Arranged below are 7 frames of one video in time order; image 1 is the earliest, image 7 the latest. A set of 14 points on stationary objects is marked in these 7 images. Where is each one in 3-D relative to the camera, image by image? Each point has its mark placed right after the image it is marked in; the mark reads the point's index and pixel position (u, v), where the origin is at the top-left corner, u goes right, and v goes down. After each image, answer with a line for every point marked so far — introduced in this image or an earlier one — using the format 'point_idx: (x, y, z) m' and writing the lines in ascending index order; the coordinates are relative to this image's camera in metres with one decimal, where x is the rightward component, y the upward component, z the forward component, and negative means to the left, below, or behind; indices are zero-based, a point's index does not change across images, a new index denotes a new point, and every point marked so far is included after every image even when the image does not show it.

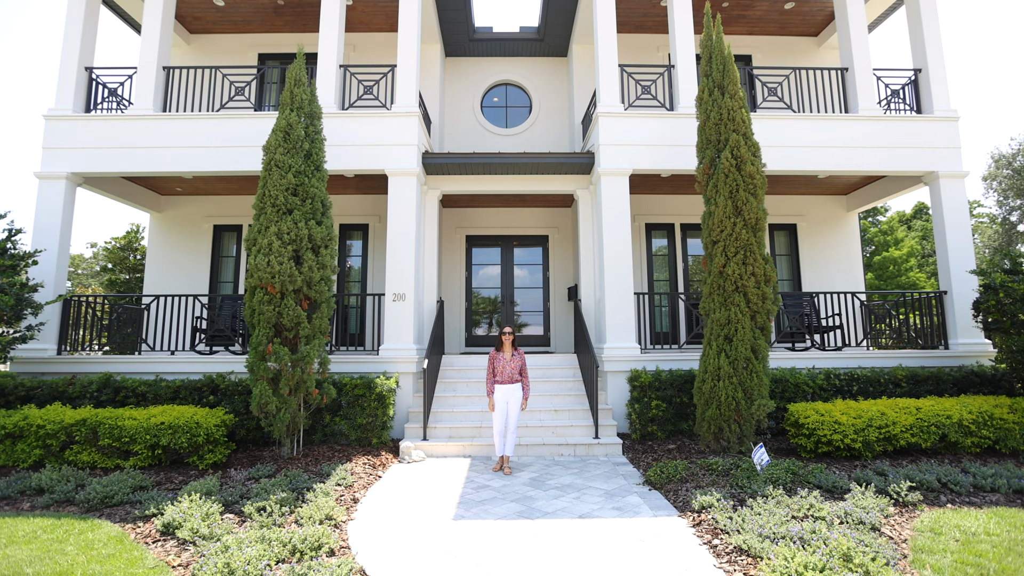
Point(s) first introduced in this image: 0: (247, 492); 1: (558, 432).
0: (-2.3, -1.8, +4.7) m
1: (+0.6, -1.9, +7.0) m
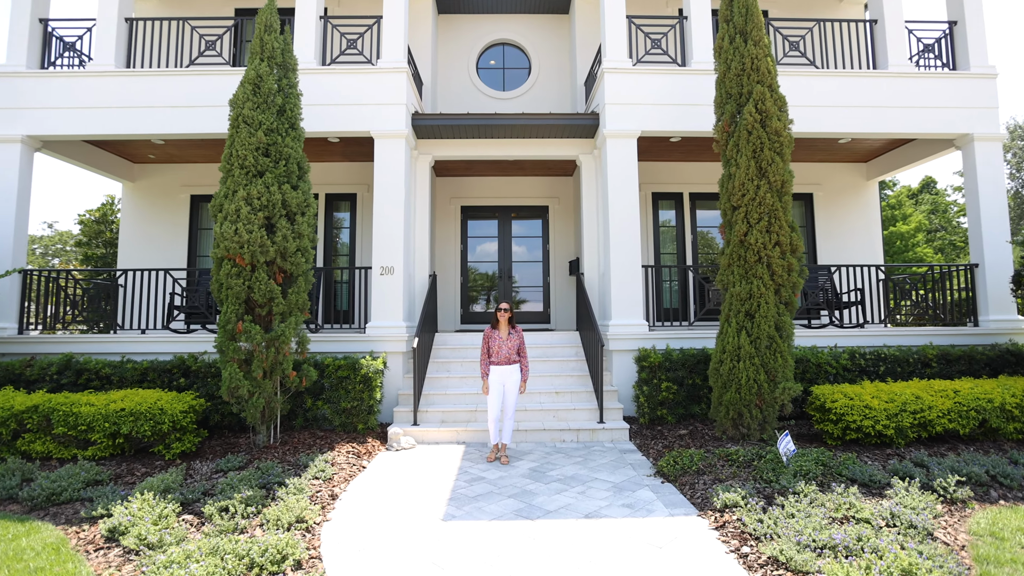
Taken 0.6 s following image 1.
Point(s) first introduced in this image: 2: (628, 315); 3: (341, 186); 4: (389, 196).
0: (-2.4, -1.6, +4.2) m
1: (+0.6, -1.6, +6.5) m
2: (+1.6, -0.4, +7.1) m
3: (-3.1, +1.9, +9.8) m
4: (-1.7, +1.3, +7.3) m
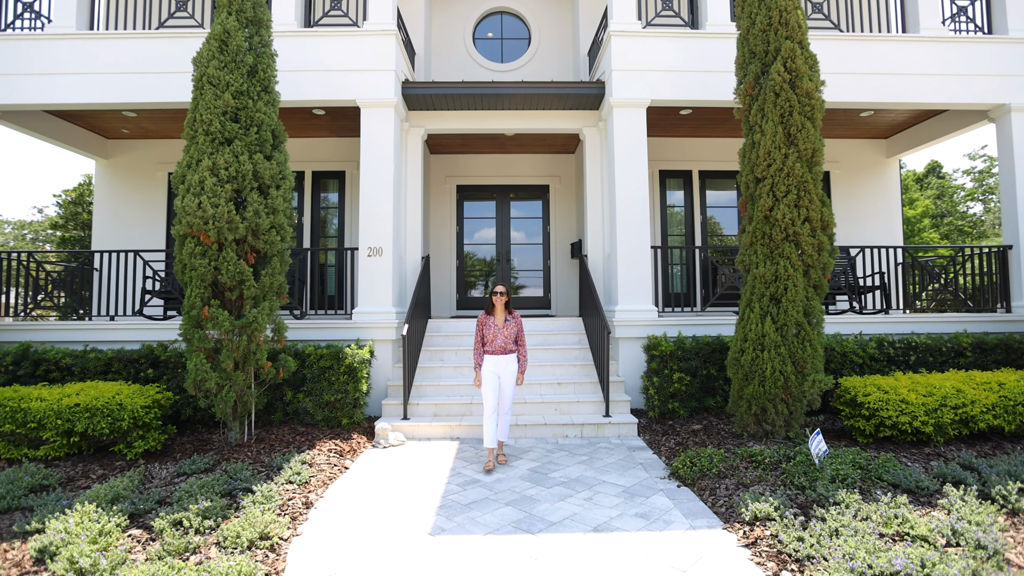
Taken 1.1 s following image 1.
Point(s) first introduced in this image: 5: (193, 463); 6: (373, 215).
0: (-2.4, -1.4, +3.7) m
1: (+0.6, -1.4, +6.0) m
2: (+1.5, -0.2, +6.6) m
3: (-3.2, +2.2, +9.2) m
4: (-1.7, +1.5, +6.7) m
5: (-2.6, -1.4, +4.3) m
6: (-1.7, +0.9, +6.7) m
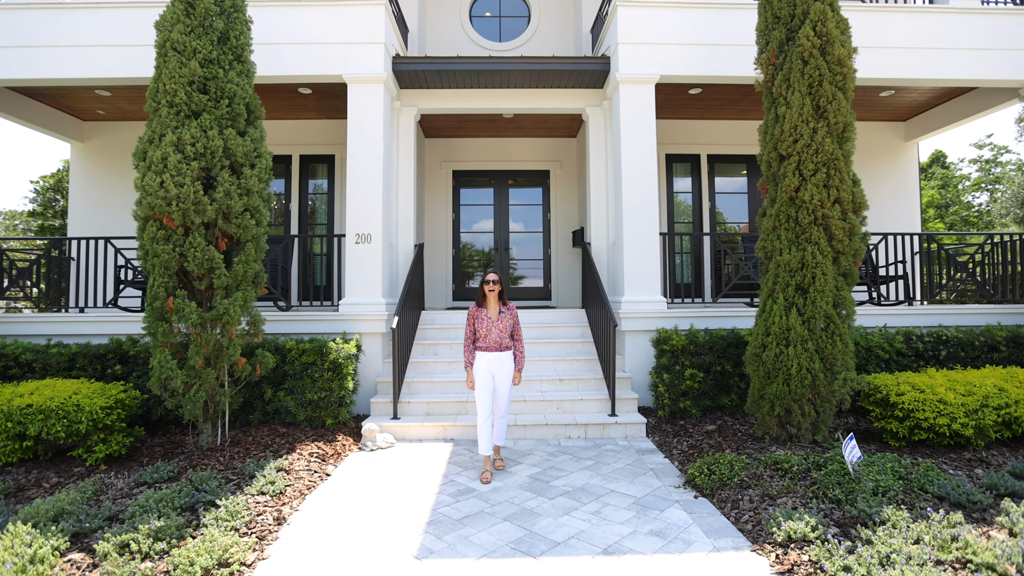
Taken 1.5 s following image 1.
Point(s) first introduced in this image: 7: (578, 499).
0: (-2.4, -1.4, +3.2) m
1: (+0.5, -1.2, +5.5) m
2: (+1.5, 0.0, +6.2) m
3: (-3.2, +2.3, +8.7) m
4: (-1.7, +1.6, +6.3) m
5: (-2.6, -1.3, +3.9) m
6: (-1.7, +1.0, +6.2) m
7: (+0.5, -1.5, +3.7) m
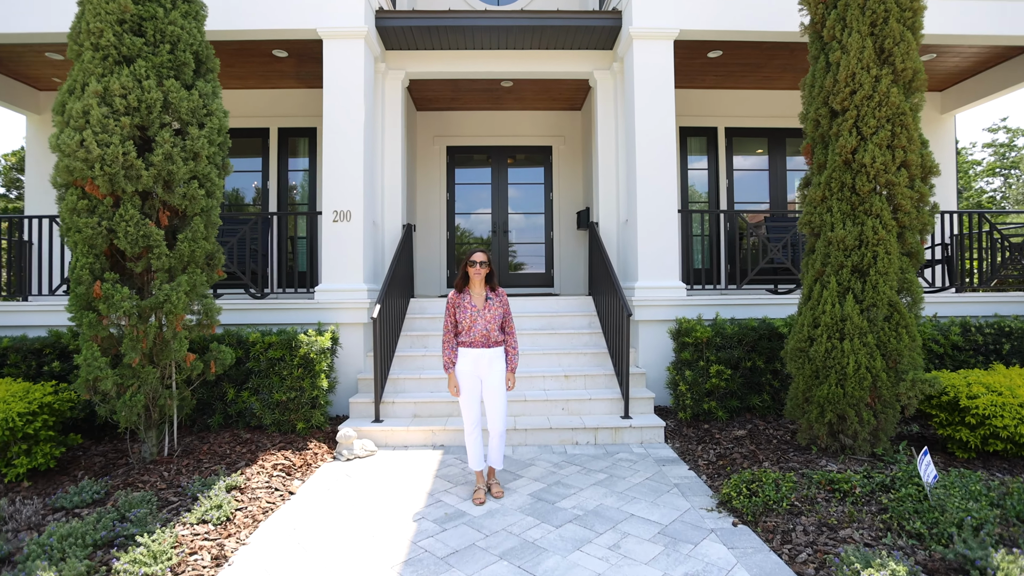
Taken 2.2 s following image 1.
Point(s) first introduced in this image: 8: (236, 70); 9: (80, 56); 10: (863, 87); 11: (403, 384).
0: (-2.4, -1.3, +2.6) m
1: (+0.5, -1.1, +4.9) m
2: (+1.5, +0.1, +5.5) m
3: (-3.2, +2.5, +8.0) m
4: (-1.7, +1.8, +5.5) m
5: (-2.6, -1.2, +3.2) m
6: (-1.8, +1.2, +5.5) m
7: (+0.5, -1.4, +3.1) m
8: (-3.7, +3.0, +7.3) m
9: (-2.9, +1.6, +3.6) m
10: (+2.3, +1.3, +3.5) m
11: (-1.1, -0.9, +5.2) m
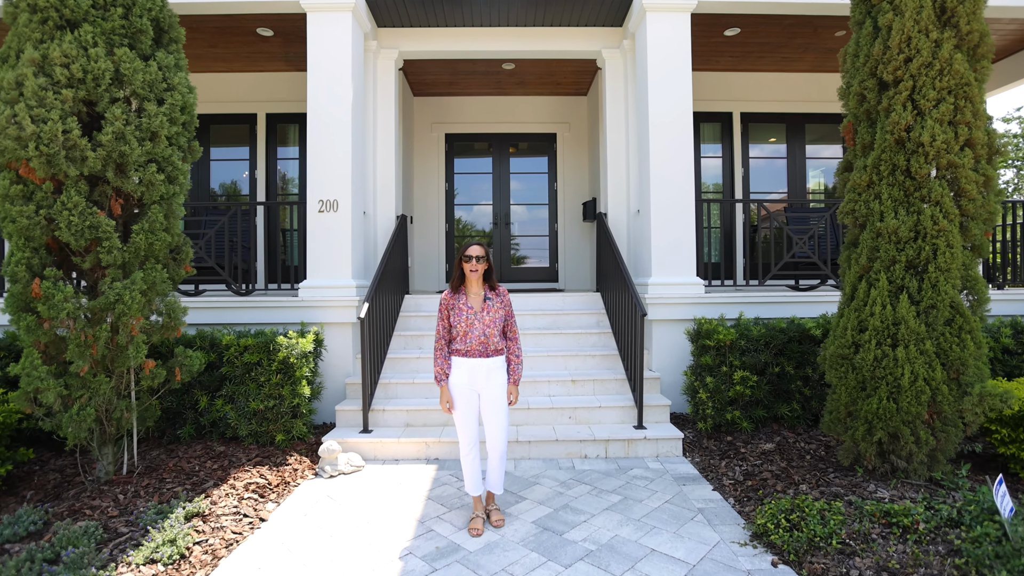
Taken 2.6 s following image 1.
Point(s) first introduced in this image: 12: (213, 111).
0: (-2.4, -1.3, +2.1) m
1: (+0.6, -1.1, +4.4) m
2: (+1.5, +0.2, +5.0) m
3: (-3.2, +2.6, +7.5) m
4: (-1.7, +1.8, +5.0) m
5: (-2.6, -1.2, +2.7) m
6: (-1.7, +1.2, +5.0) m
7: (+0.5, -1.4, +2.6) m
8: (-3.7, +3.0, +6.8) m
9: (-2.9, +1.6, +3.1) m
10: (+2.3, +1.3, +3.0) m
11: (-1.0, -0.9, +4.7) m
12: (-4.2, +2.5, +7.5) m
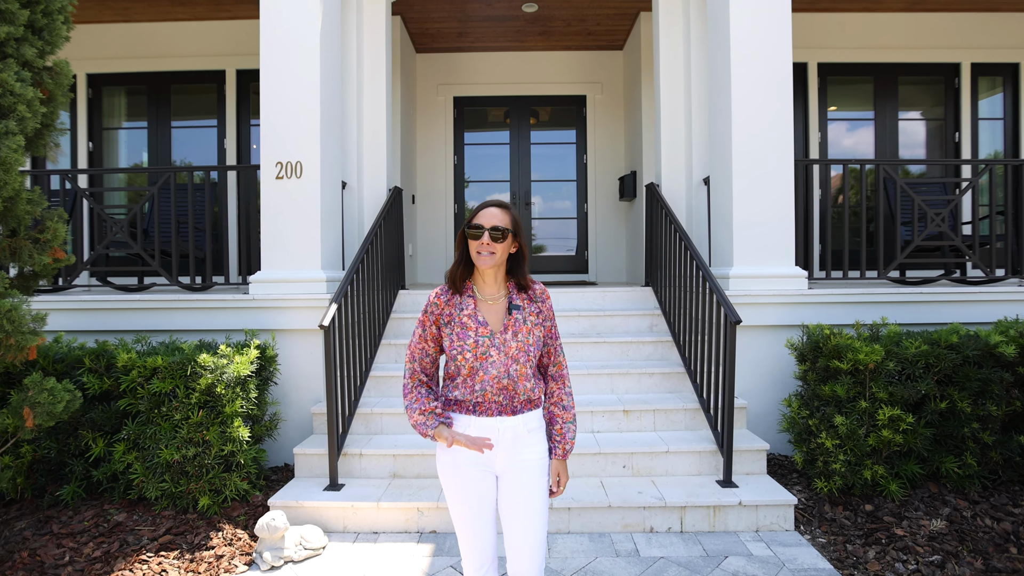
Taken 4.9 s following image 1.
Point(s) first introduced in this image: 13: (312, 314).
0: (-2.3, -1.3, +0.9) m
1: (+0.7, -1.0, +3.1) m
2: (+1.7, +0.2, +3.6) m
3: (-2.9, +2.7, +6.2) m
4: (-1.5, +1.9, +3.7) m
5: (-2.4, -1.2, +1.5) m
6: (-1.6, +1.3, +3.7) m
7: (+0.6, -1.4, +1.3) m
8: (-3.5, +3.1, +5.5) m
9: (-2.8, +1.6, +1.8) m
10: (+2.4, +1.3, +1.6) m
11: (-0.9, -0.9, +3.4) m
12: (-3.9, +2.6, +6.2) m
13: (-1.3, -0.2, +3.5) m
